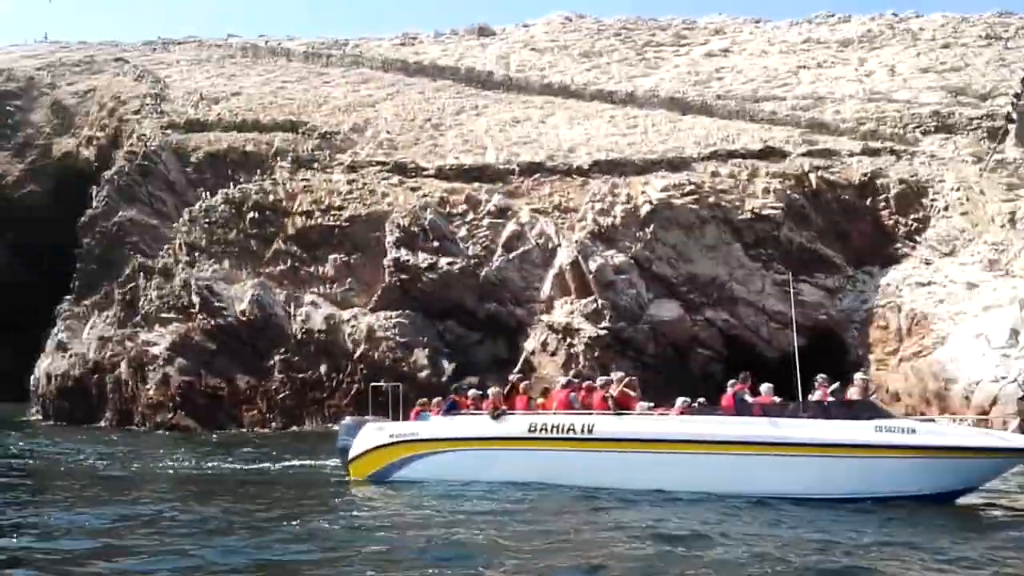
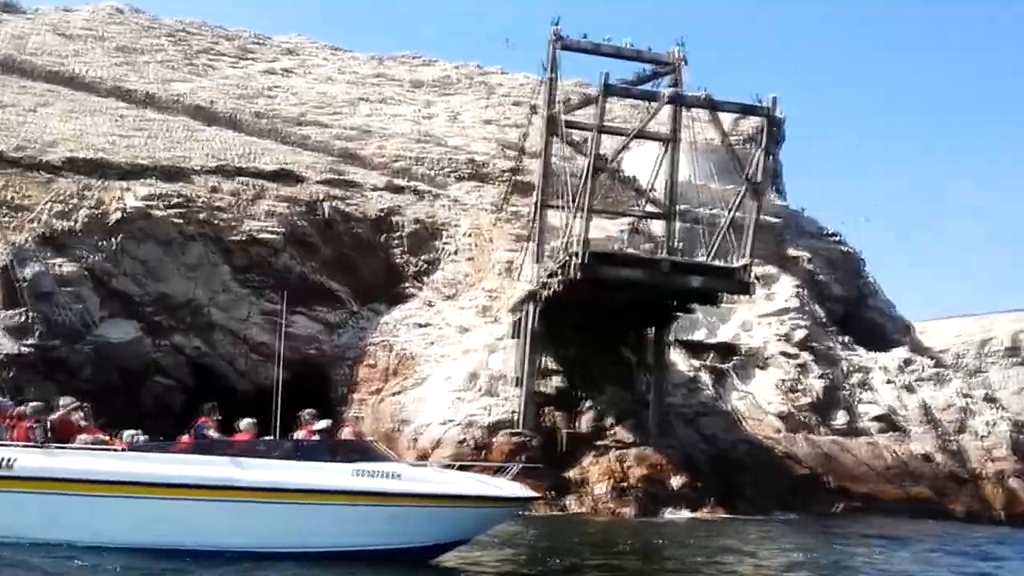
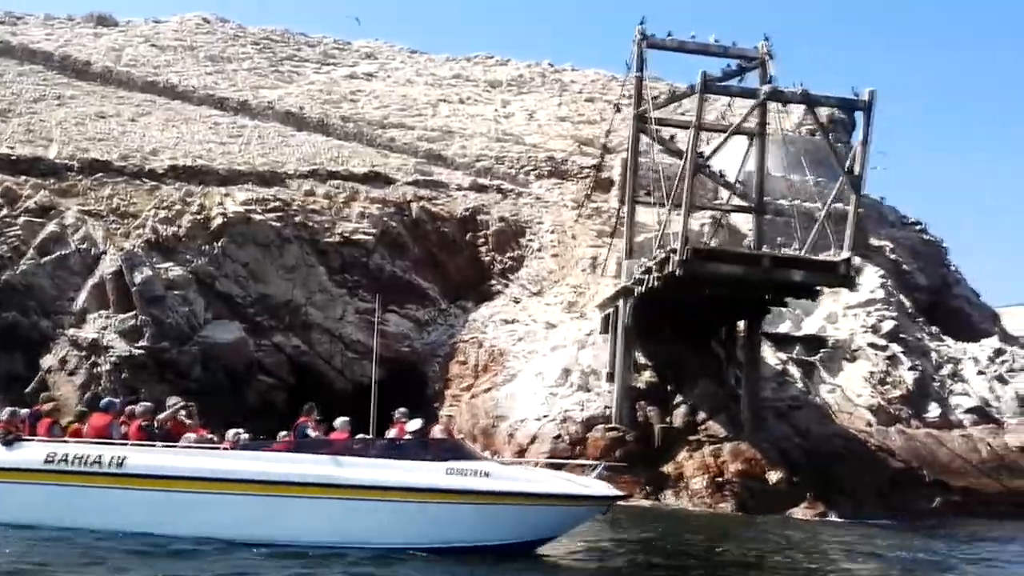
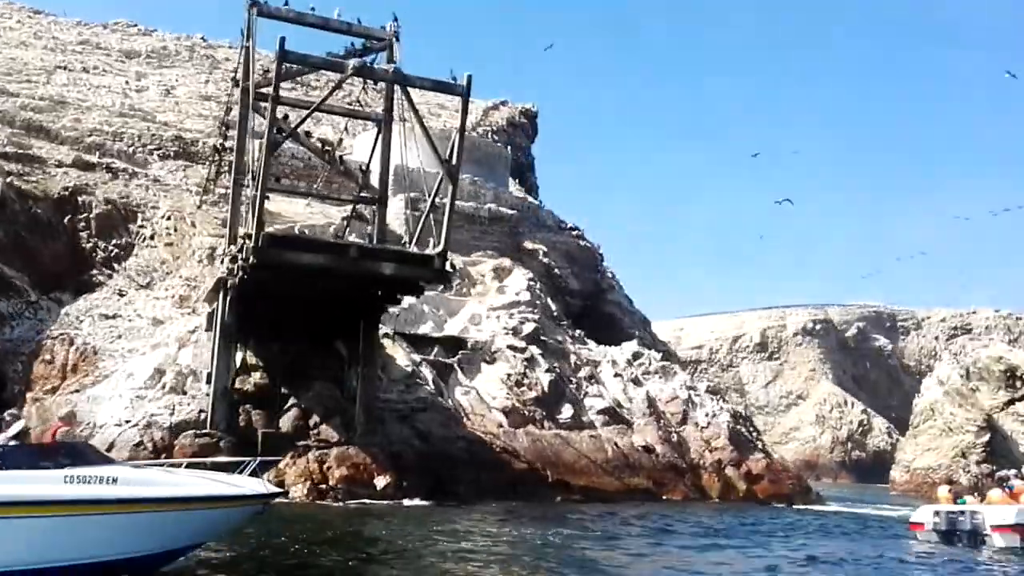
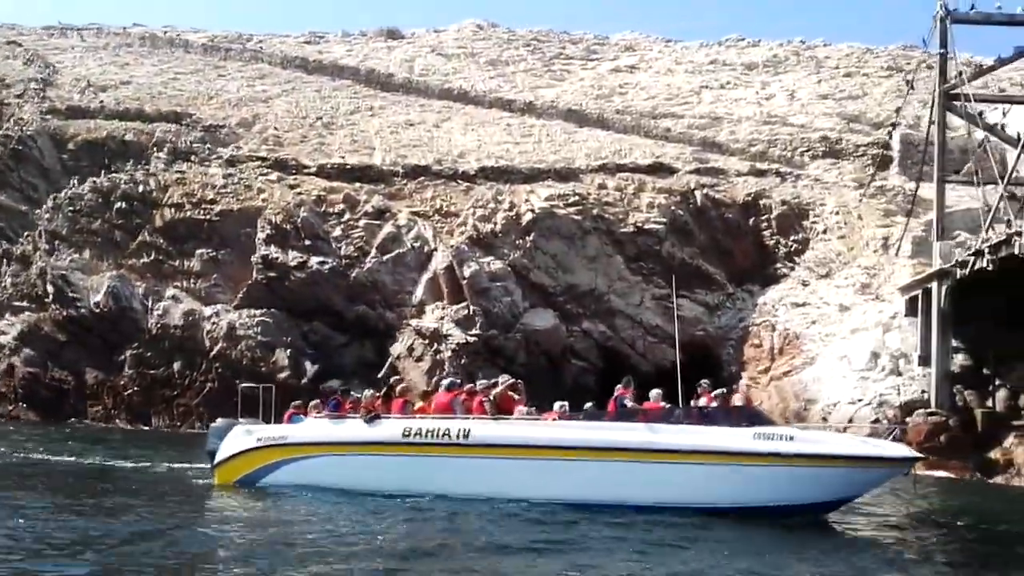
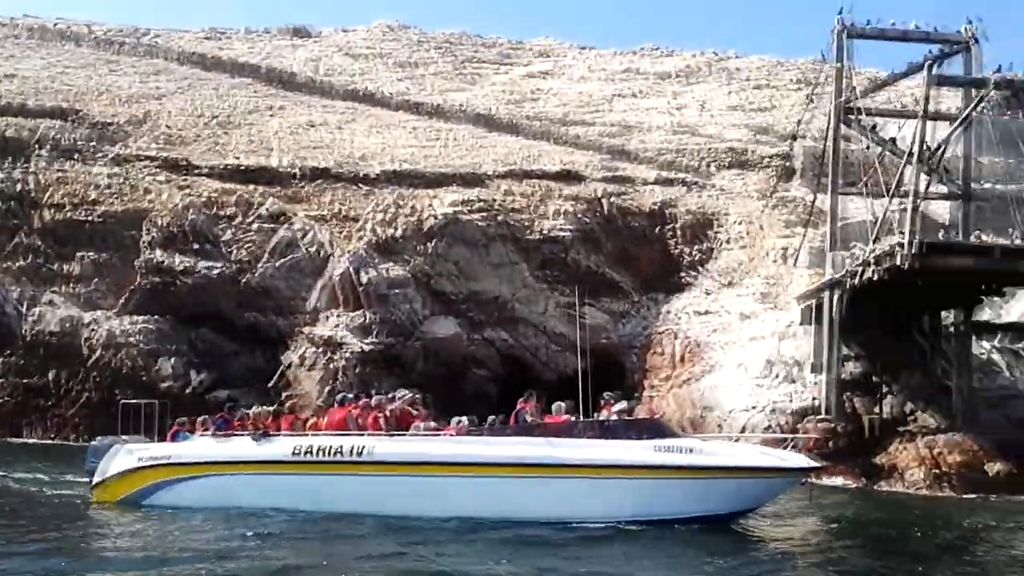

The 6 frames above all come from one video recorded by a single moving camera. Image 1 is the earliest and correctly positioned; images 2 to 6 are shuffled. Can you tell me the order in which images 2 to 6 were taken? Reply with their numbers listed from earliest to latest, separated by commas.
5, 6, 3, 2, 4
